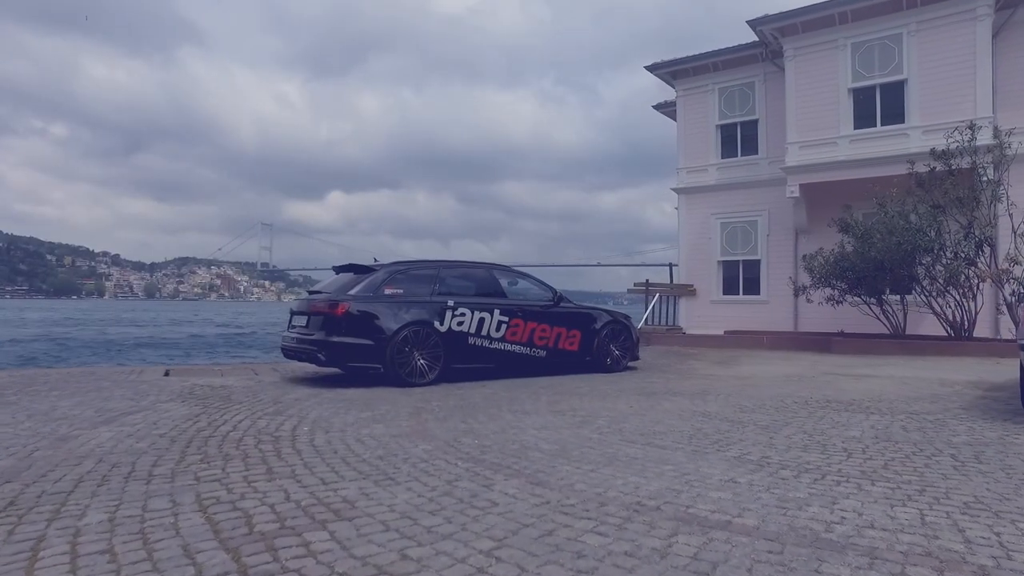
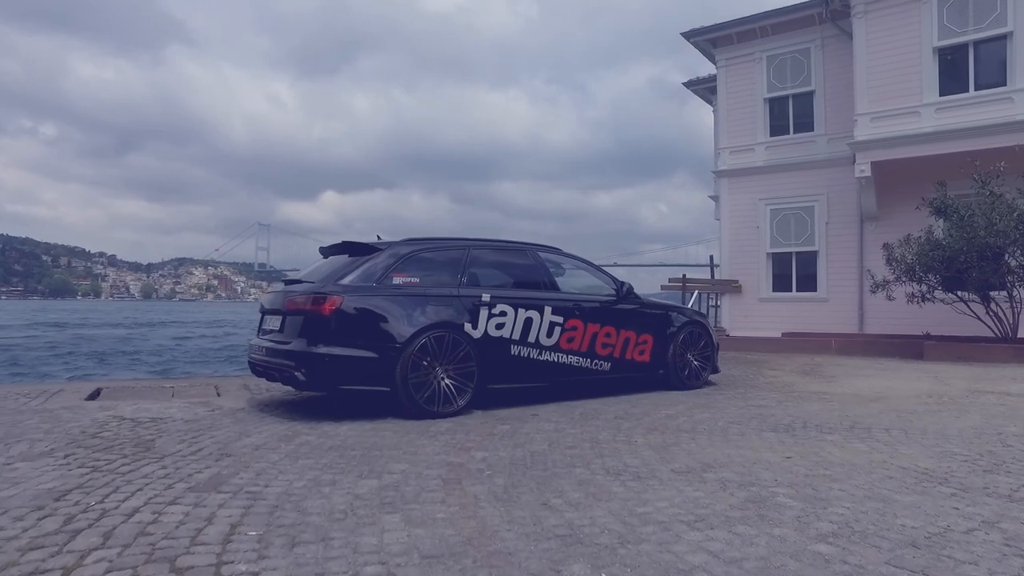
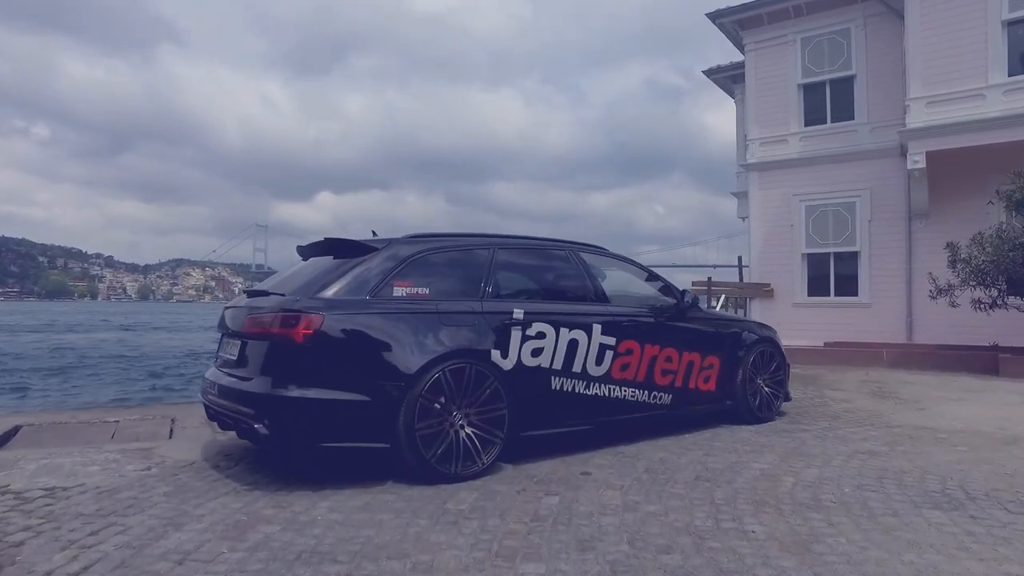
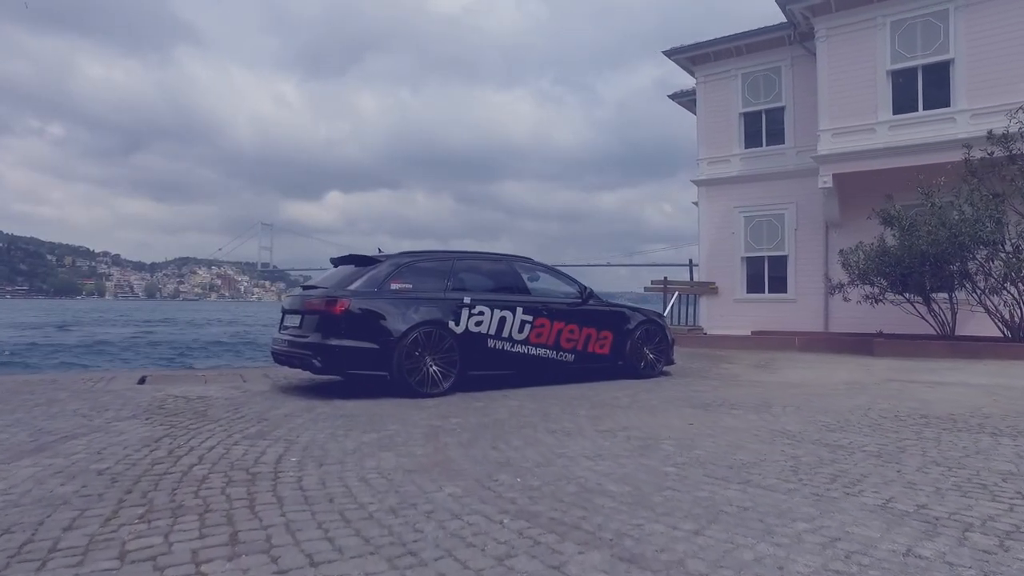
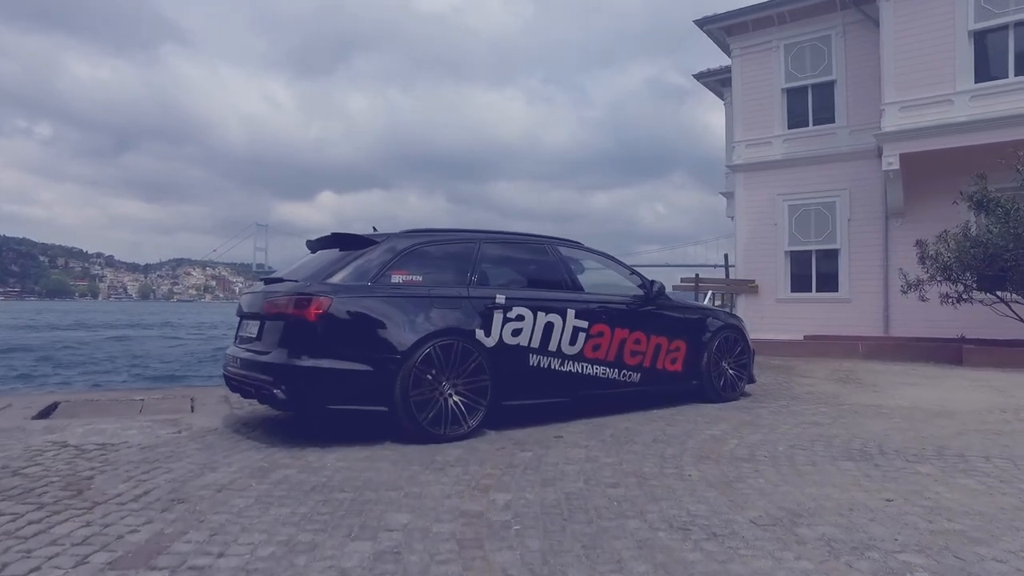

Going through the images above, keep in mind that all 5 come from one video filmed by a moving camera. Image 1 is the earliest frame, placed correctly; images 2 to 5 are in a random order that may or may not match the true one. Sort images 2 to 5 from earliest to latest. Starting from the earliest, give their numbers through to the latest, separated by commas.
4, 2, 5, 3
